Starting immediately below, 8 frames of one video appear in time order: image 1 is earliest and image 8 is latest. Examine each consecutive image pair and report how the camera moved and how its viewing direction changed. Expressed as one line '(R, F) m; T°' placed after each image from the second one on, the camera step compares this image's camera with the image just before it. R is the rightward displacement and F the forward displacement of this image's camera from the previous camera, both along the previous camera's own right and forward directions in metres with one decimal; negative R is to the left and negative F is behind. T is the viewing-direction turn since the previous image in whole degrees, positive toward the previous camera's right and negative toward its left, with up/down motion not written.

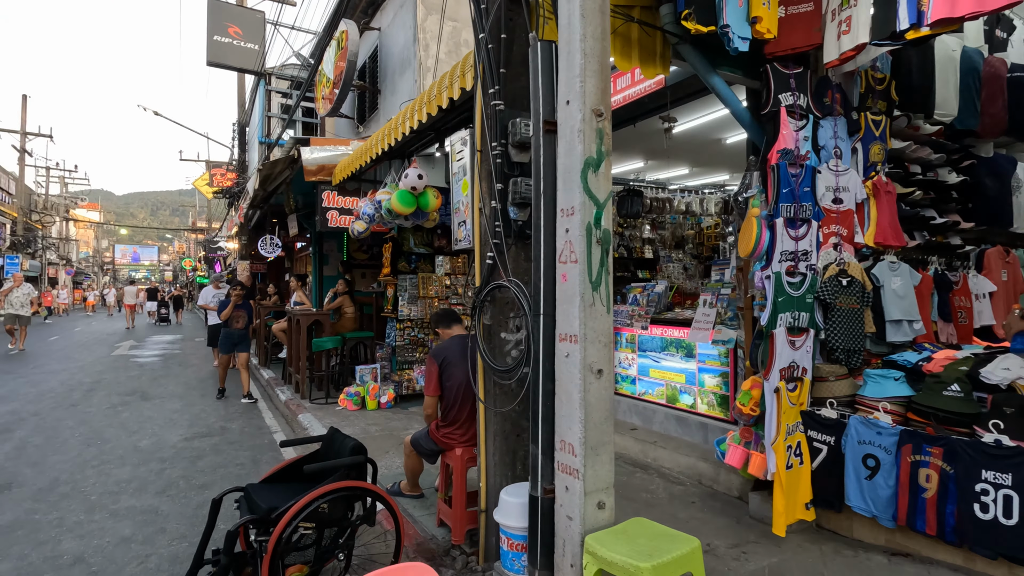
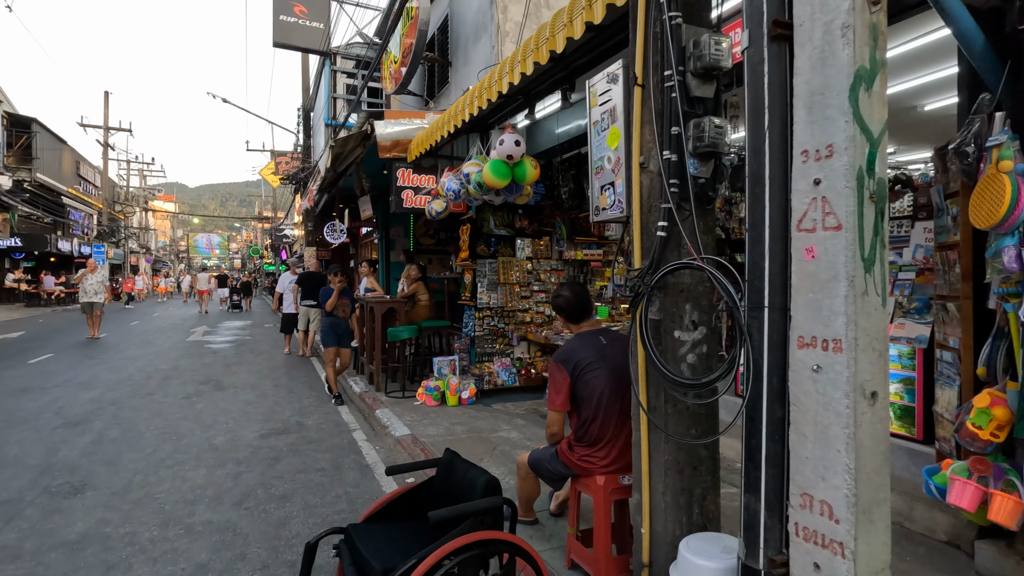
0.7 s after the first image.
(-0.5, +0.8) m; -6°
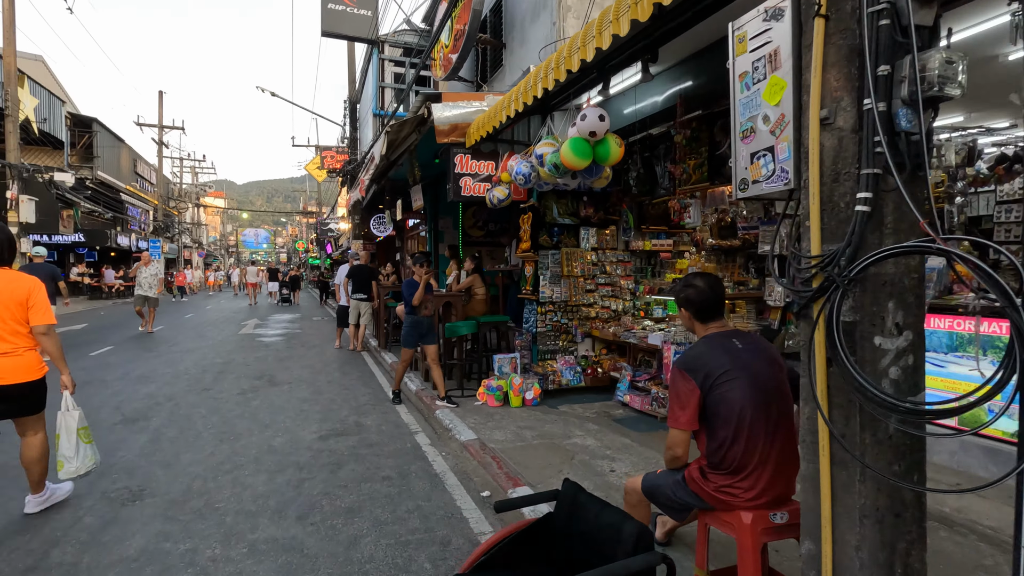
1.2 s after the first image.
(-0.4, +0.5) m; -4°
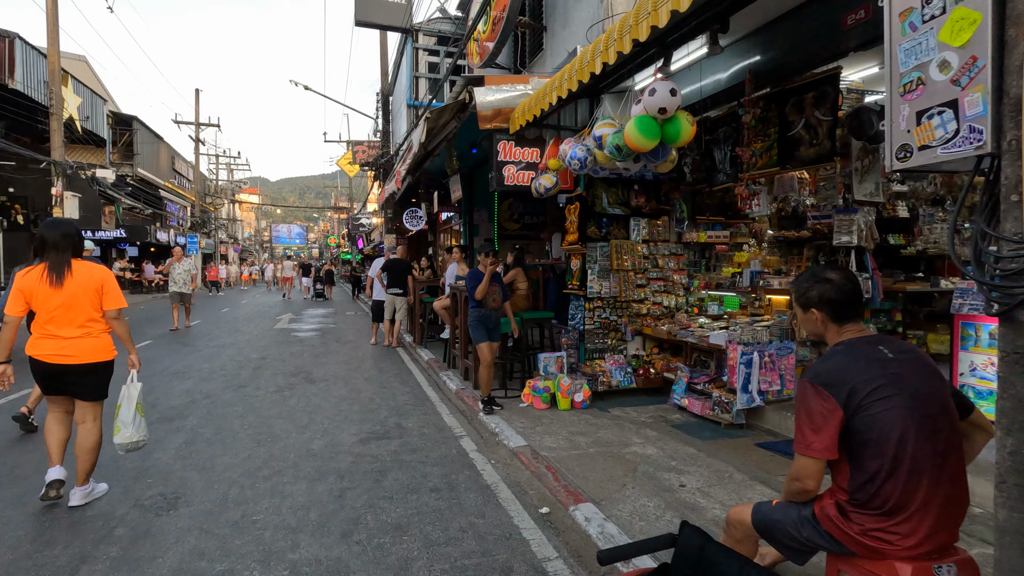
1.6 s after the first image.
(-0.2, +0.4) m; -3°
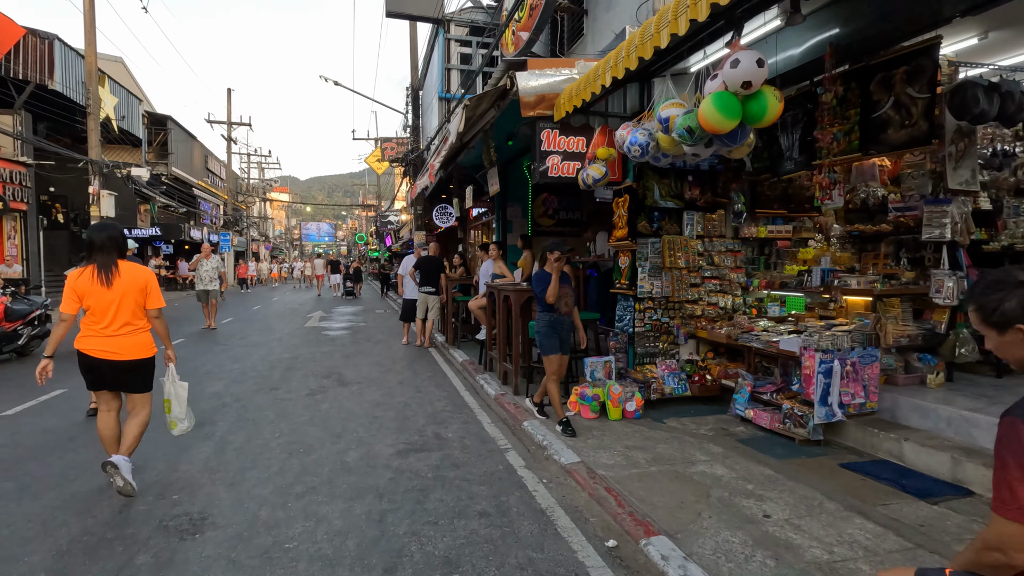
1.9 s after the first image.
(-0.2, +0.5) m; -3°
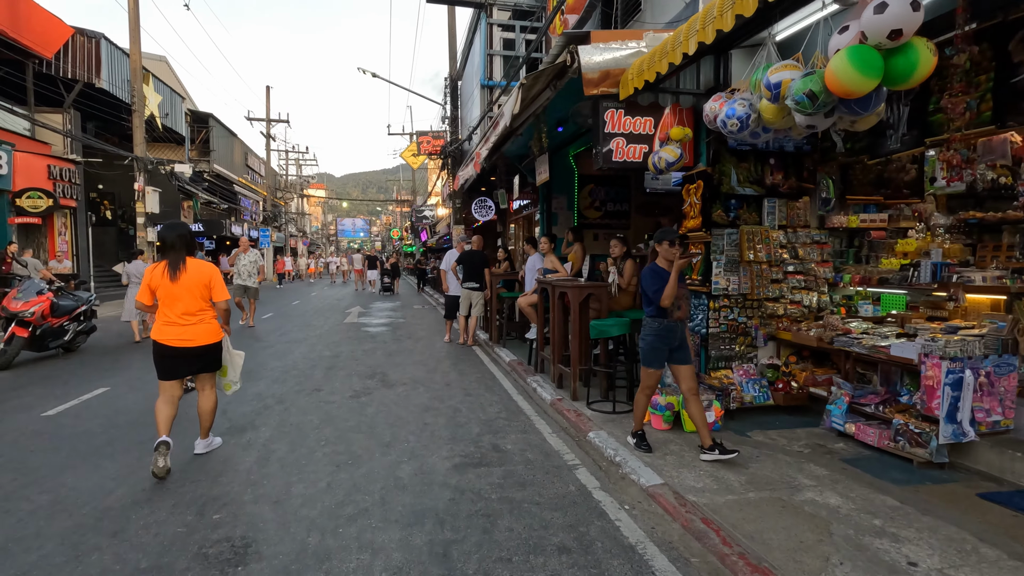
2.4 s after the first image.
(-0.3, +0.5) m; -3°
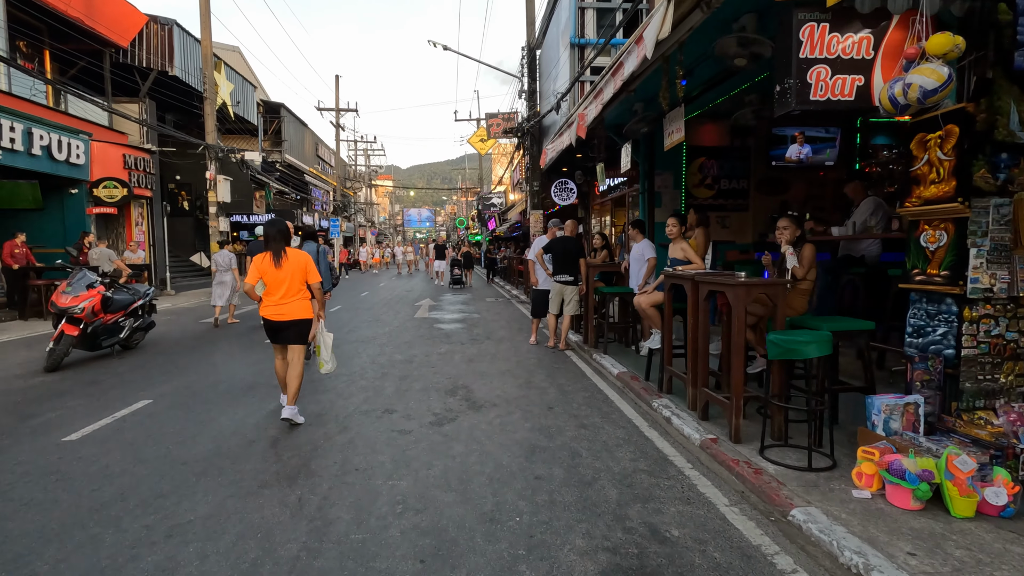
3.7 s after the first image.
(-0.6, +1.6) m; -7°
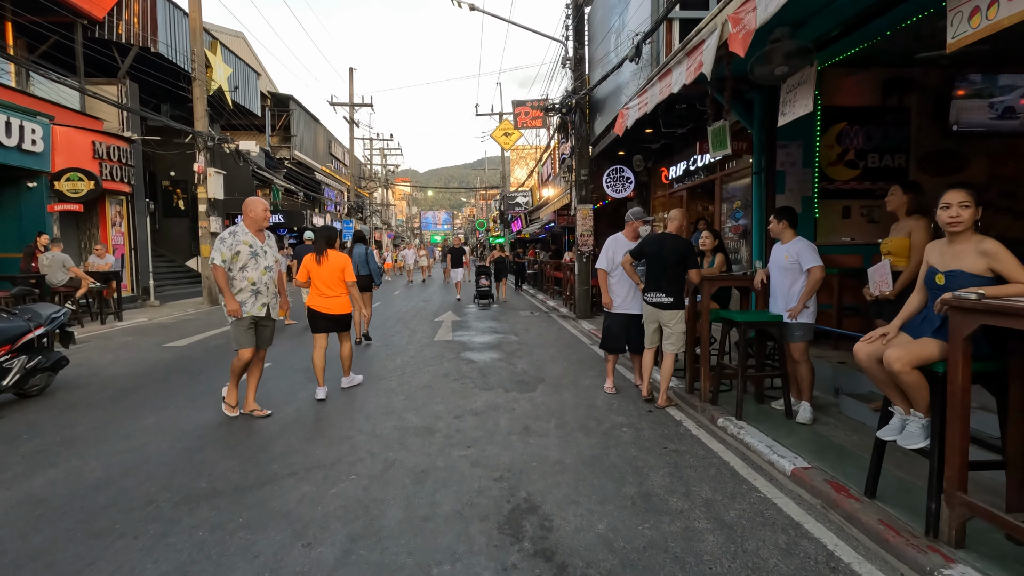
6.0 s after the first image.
(-0.6, +3.0) m; -2°
